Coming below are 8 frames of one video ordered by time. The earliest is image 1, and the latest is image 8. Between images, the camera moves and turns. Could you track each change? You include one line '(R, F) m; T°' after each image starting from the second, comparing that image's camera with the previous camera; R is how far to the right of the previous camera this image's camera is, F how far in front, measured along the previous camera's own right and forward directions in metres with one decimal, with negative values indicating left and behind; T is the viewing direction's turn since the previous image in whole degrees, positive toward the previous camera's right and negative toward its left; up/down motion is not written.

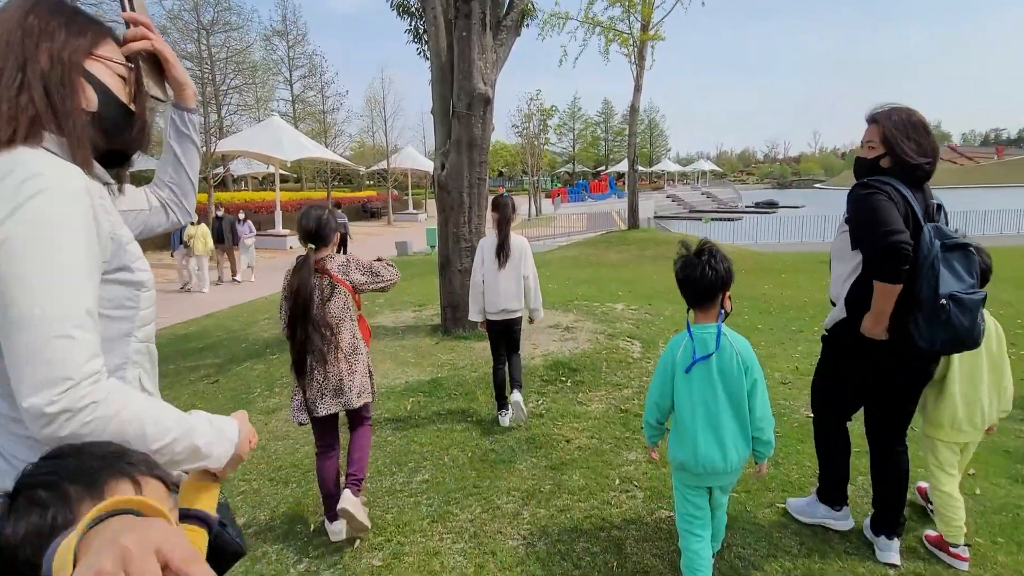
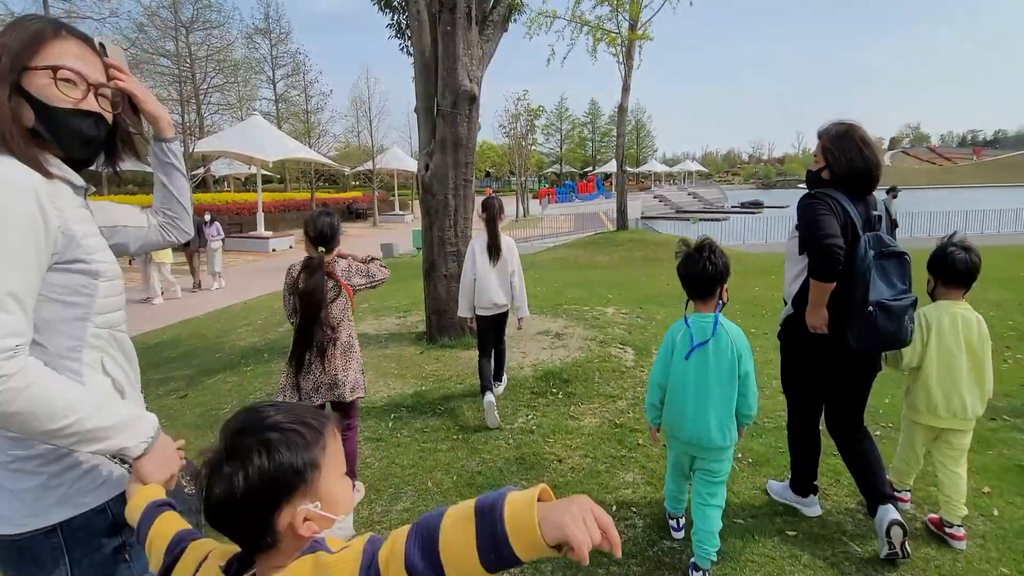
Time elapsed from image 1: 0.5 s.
(0.0, +0.3) m; +1°
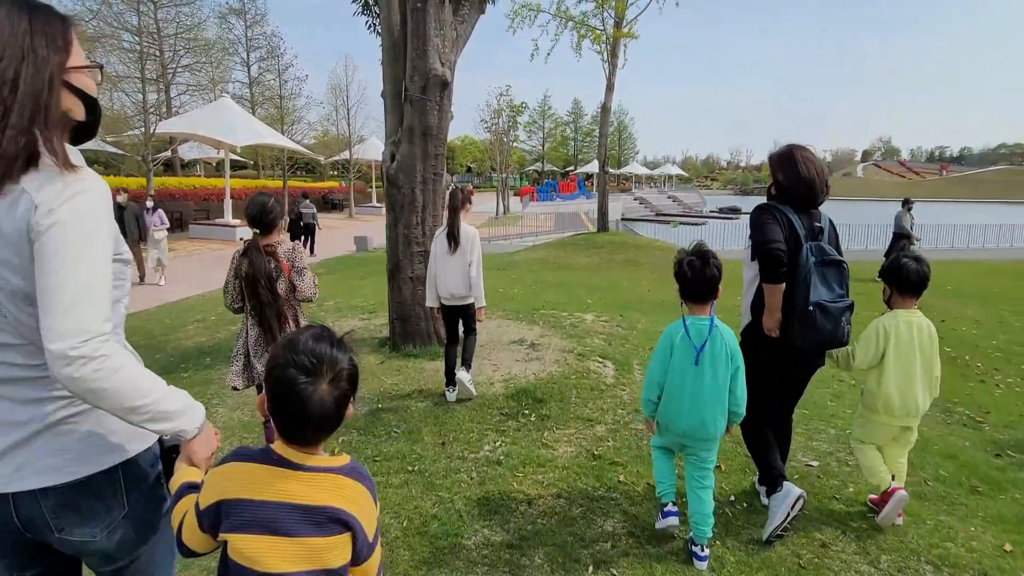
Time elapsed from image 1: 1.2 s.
(+0.1, +0.5) m; +2°
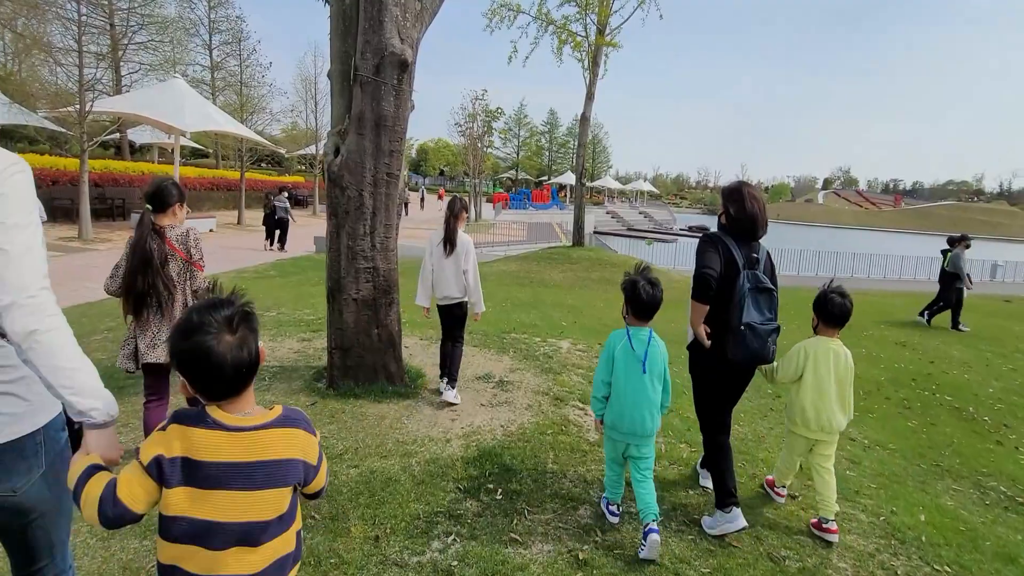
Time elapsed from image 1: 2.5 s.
(0.0, +1.0) m; +4°
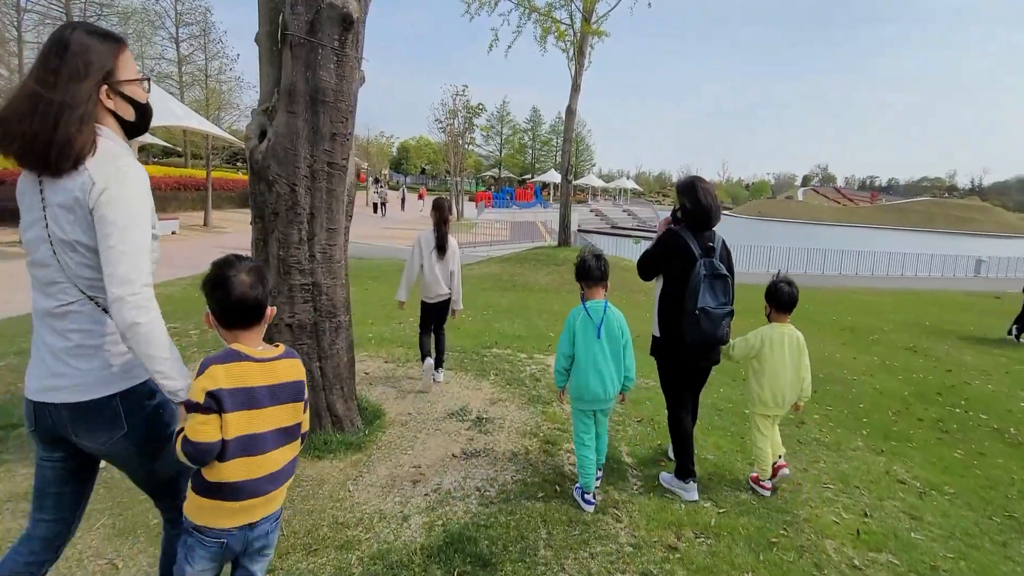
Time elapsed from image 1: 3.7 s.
(0.0, +1.0) m; +2°
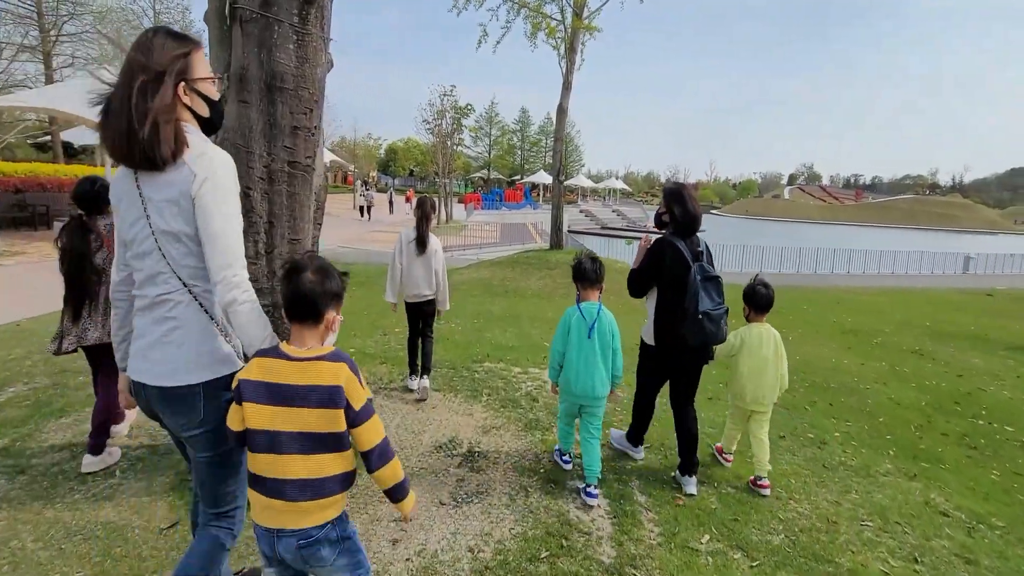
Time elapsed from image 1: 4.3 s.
(0.0, +0.5) m; +1°
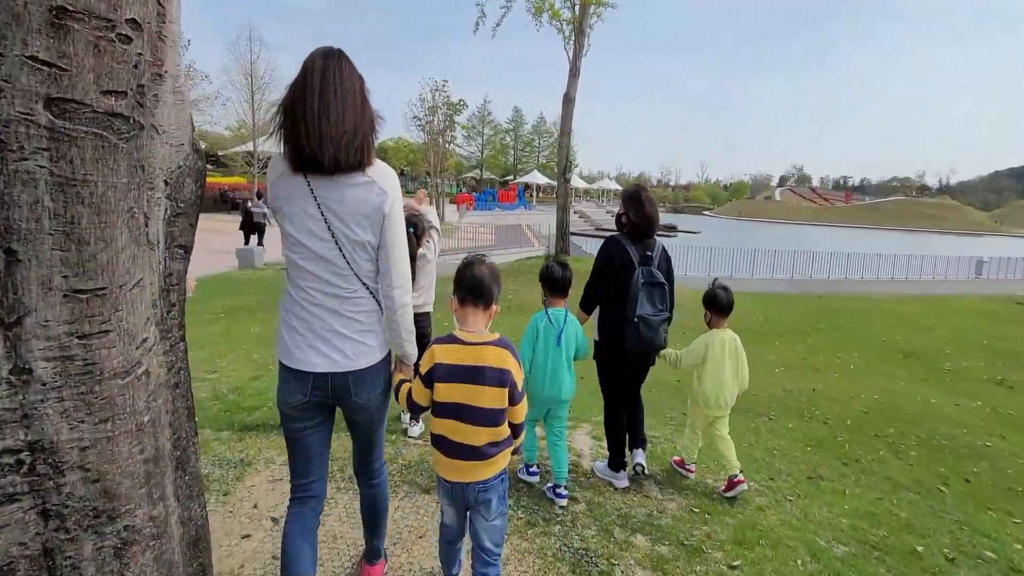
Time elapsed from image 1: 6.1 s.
(-0.3, +1.8) m; +1°
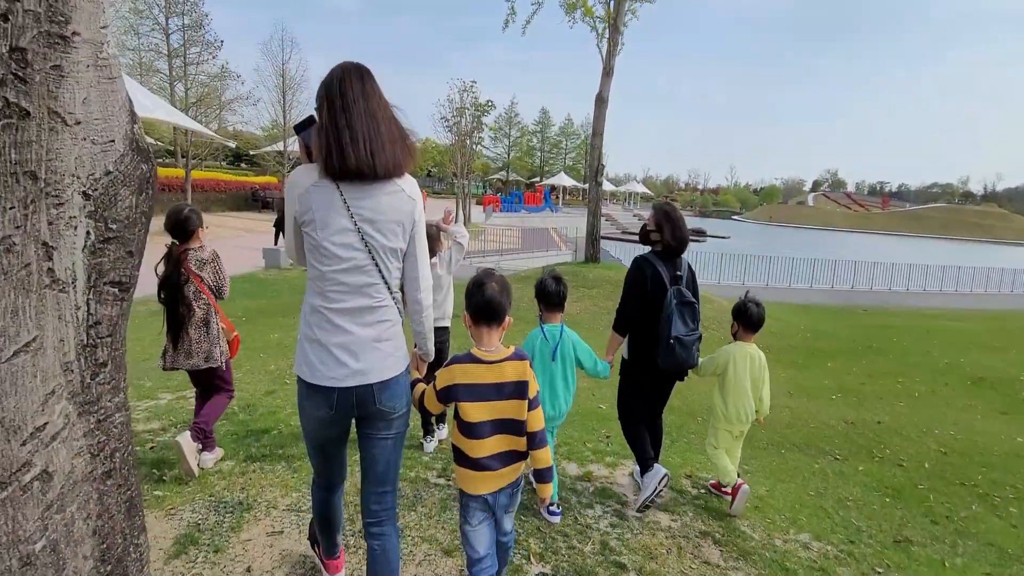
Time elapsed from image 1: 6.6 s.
(-0.1, +0.5) m; -3°
